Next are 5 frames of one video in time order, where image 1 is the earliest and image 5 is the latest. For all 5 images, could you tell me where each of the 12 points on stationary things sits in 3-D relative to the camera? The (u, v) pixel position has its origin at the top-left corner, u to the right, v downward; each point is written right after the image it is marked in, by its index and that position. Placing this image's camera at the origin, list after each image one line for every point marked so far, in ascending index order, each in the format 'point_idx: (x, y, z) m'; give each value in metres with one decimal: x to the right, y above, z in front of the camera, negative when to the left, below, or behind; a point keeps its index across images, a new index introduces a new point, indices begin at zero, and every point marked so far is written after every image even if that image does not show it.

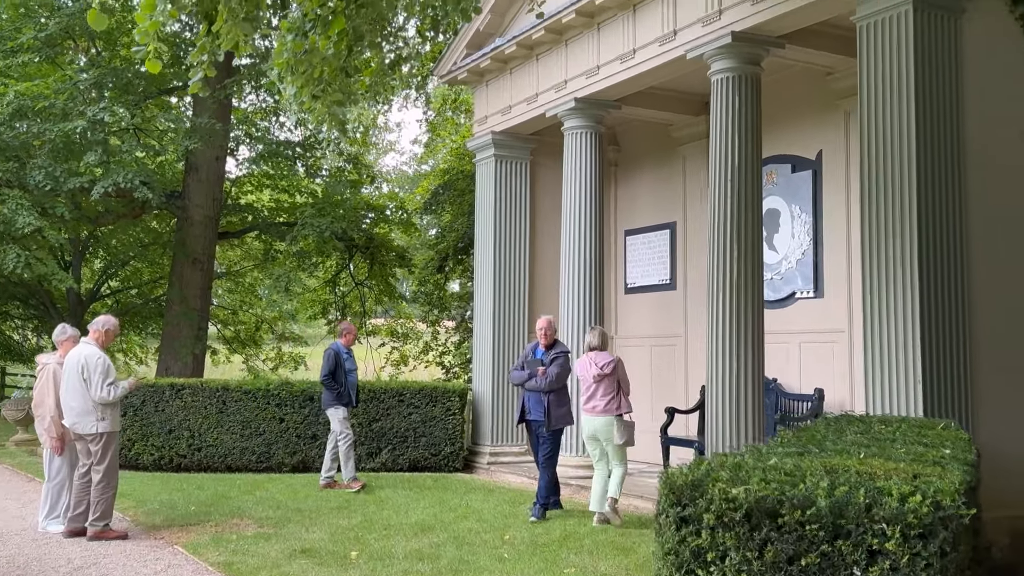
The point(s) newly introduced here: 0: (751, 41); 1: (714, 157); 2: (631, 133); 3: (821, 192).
0: (+3.1, +3.2, +12.4) m
1: (+2.7, +1.8, +12.8) m
2: (+2.4, +3.0, +18.5) m
3: (+4.7, +1.5, +14.5) m
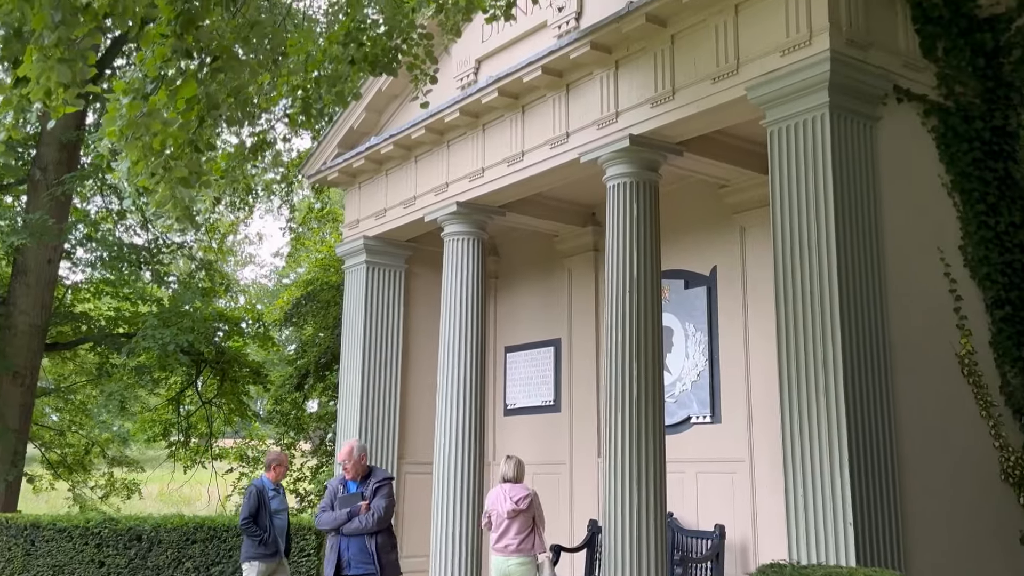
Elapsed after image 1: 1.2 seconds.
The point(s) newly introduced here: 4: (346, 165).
0: (+1.7, +1.7, +11.5) m
1: (+1.2, +0.3, +11.8) m
2: (+0.1, +0.8, +17.4) m
3: (+2.9, -0.3, +13.6) m
4: (-2.9, +2.1, +16.5) m
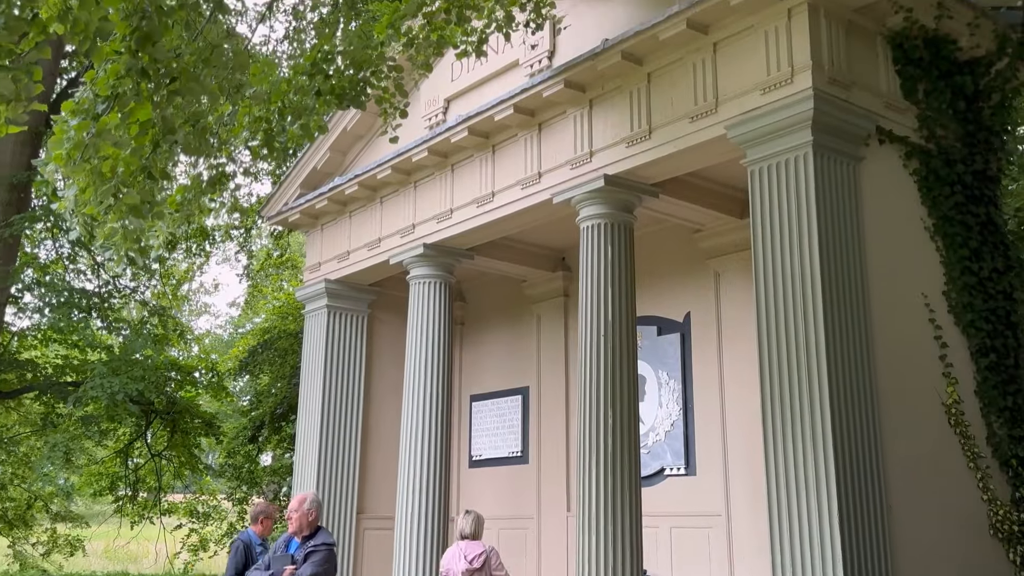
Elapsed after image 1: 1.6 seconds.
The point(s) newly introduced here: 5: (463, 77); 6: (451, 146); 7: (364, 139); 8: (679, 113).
0: (+1.3, +1.2, +11.2) m
1: (+0.8, -0.3, +11.3) m
2: (-0.5, 0.0, +16.9) m
3: (+2.5, -0.9, +13.2) m
4: (-3.4, +1.4, +16.0) m
5: (-0.7, +3.0, +13.4) m
6: (-0.8, +2.0, +13.2) m
7: (-2.4, +2.4, +15.4) m
8: (+1.8, +1.9, +10.3) m
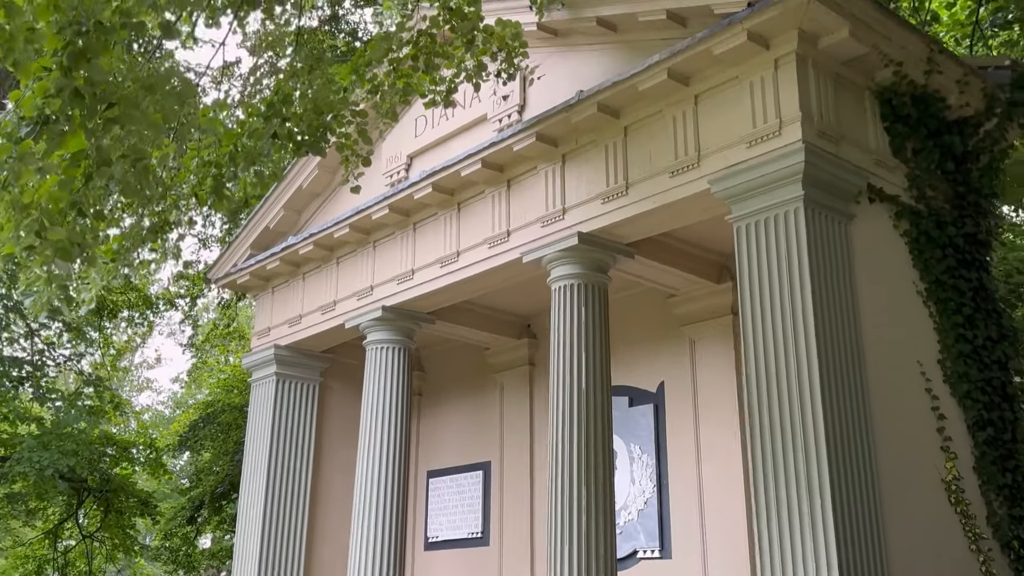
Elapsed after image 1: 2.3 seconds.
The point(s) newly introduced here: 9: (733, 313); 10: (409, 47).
0: (+1.0, +0.5, +10.6) m
1: (+0.5, -1.0, +10.5) m
2: (-1.2, -1.2, +16.1) m
3: (+2.0, -1.8, +12.4) m
4: (-4.0, +0.3, +15.1) m
5: (-1.1, +2.1, +12.8) m
6: (-1.3, +1.1, +12.5) m
7: (-2.9, +1.4, +14.7) m
8: (+1.5, +1.2, +9.8) m
9: (+2.8, -0.3, +11.9) m
10: (-1.1, +2.6, +10.2) m
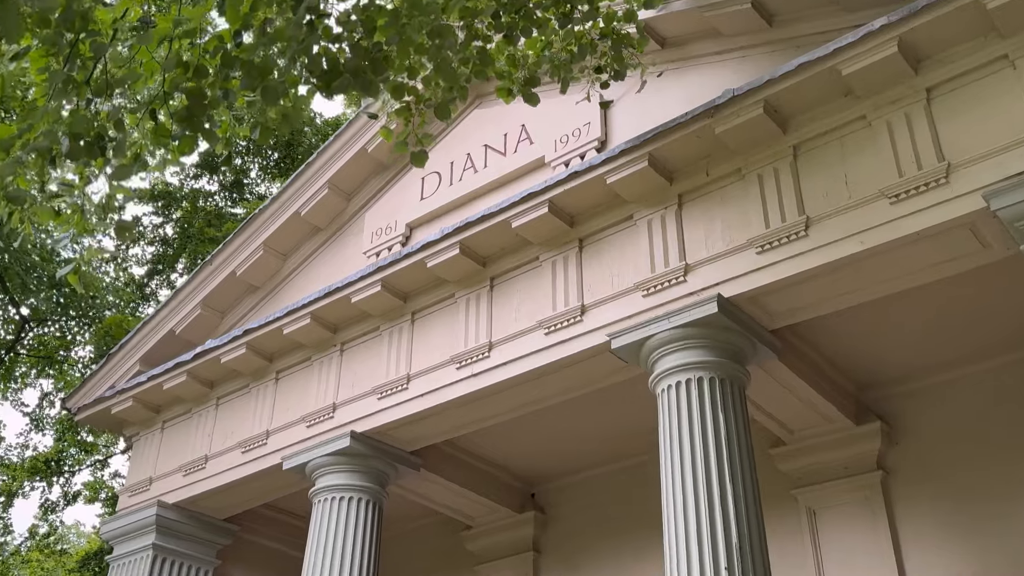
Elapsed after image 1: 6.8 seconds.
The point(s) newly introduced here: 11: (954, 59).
0: (+1.7, -0.3, +6.9) m
1: (+1.1, -1.6, +6.4) m
2: (-1.4, -3.1, +11.4) m
3: (+2.2, -3.1, +8.2) m
4: (-4.0, -1.1, +10.5) m
5: (-0.7, +0.9, +9.2) m
6: (-0.8, +0.1, +8.6) m
7: (-2.8, 0.0, +10.5) m
8: (+2.4, +0.6, +6.4) m
9: (+3.2, -1.5, +8.2) m
10: (-0.2, +2.1, +6.8) m
11: (+2.9, +1.5, +6.3) m
